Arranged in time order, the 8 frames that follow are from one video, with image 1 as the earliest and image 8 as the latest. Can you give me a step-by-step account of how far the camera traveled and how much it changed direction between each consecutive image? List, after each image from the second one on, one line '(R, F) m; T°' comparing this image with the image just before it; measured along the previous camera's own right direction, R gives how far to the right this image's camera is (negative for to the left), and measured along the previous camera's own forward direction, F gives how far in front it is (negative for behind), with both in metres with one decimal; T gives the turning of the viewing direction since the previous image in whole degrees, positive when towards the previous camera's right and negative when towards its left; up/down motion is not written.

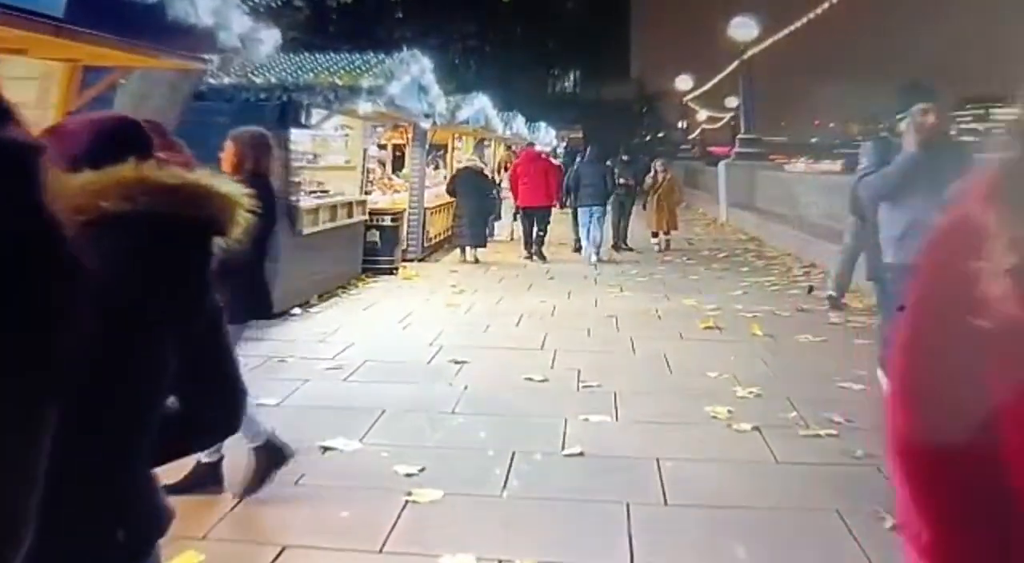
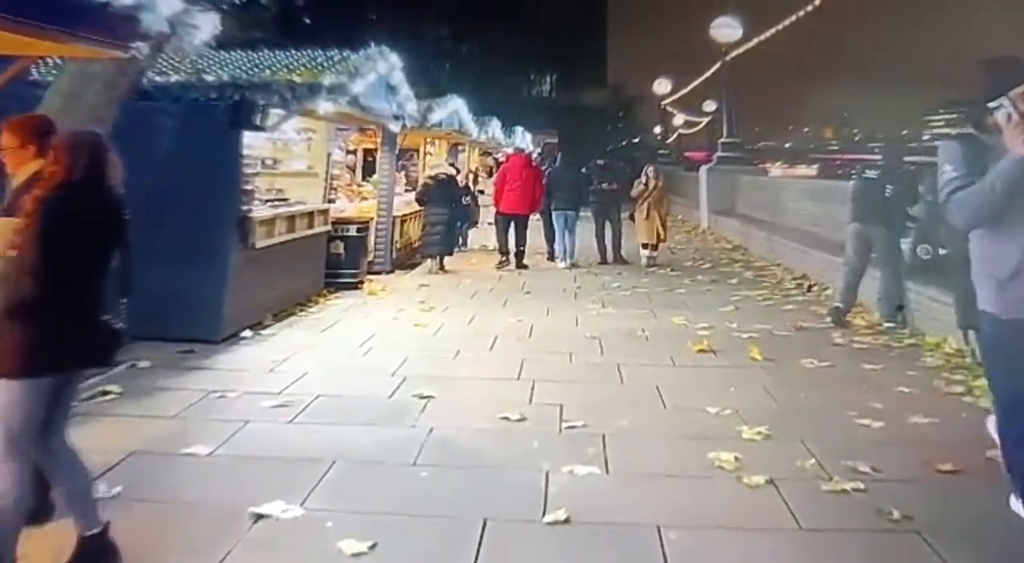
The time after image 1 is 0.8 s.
(0.0, +0.7) m; +1°
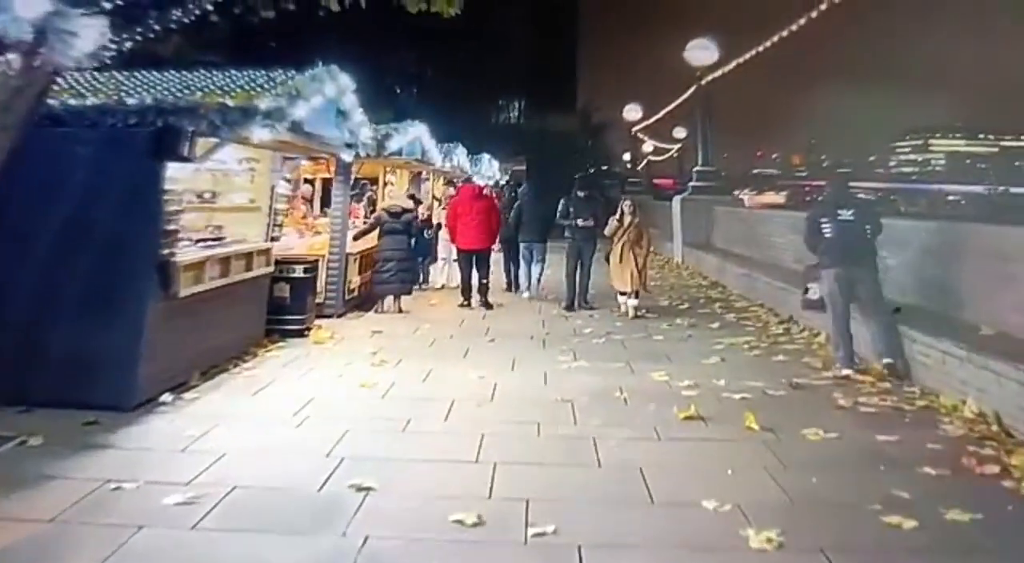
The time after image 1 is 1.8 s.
(0.0, +0.9) m; +1°
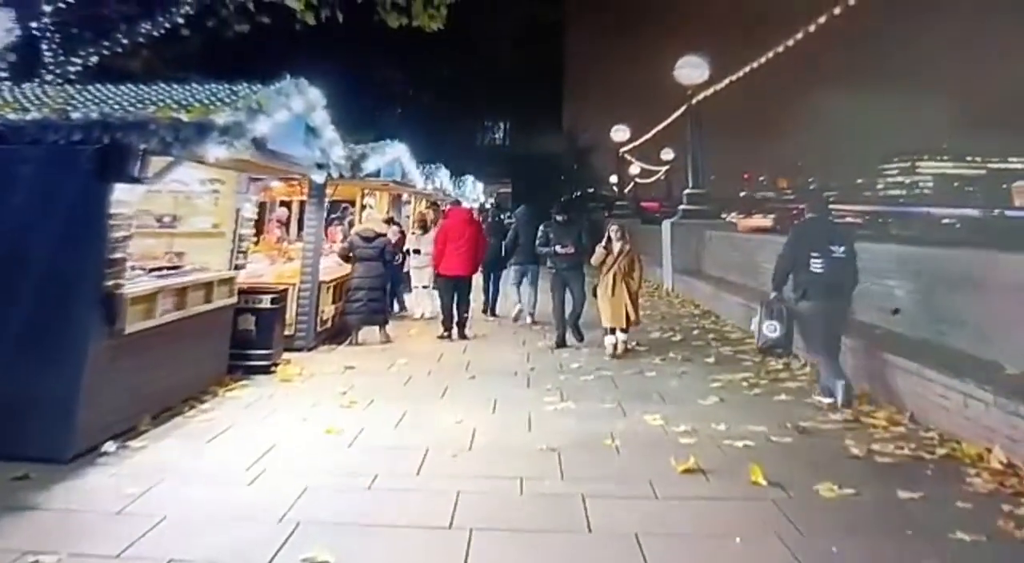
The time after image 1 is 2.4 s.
(0.0, +0.6) m; 0°
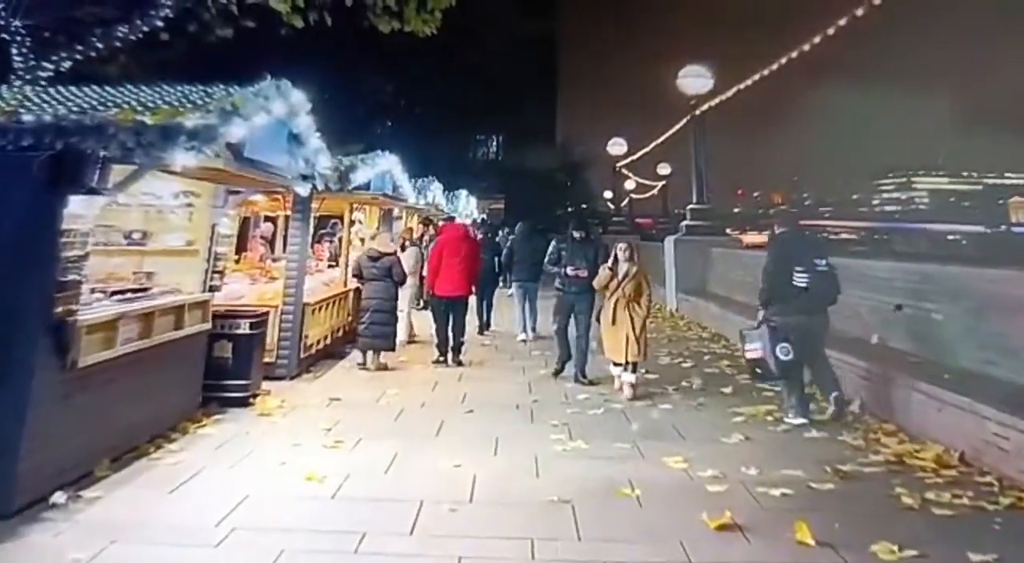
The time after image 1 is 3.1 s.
(0.0, +0.7) m; 0°
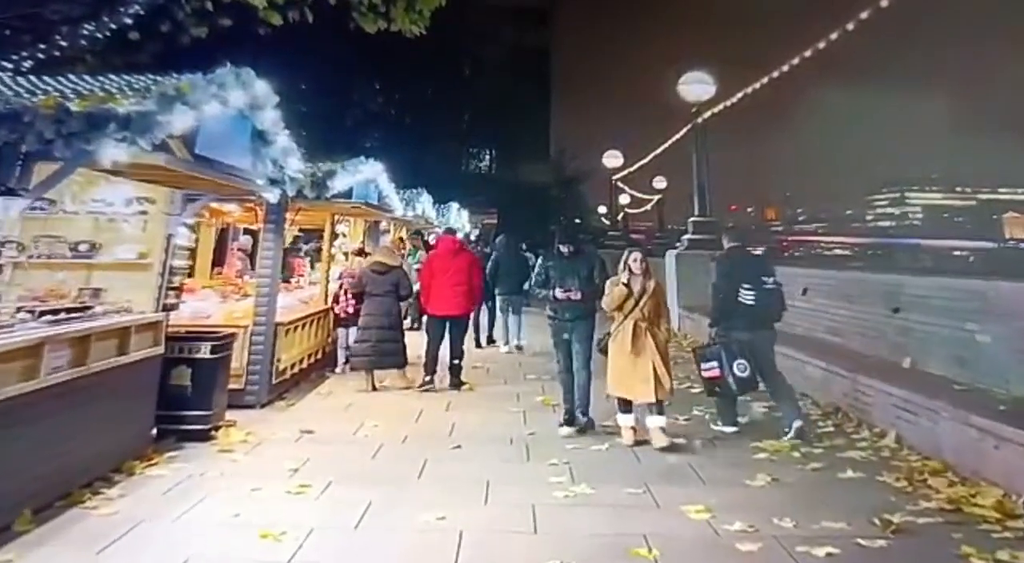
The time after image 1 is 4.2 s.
(0.0, +0.8) m; 0°
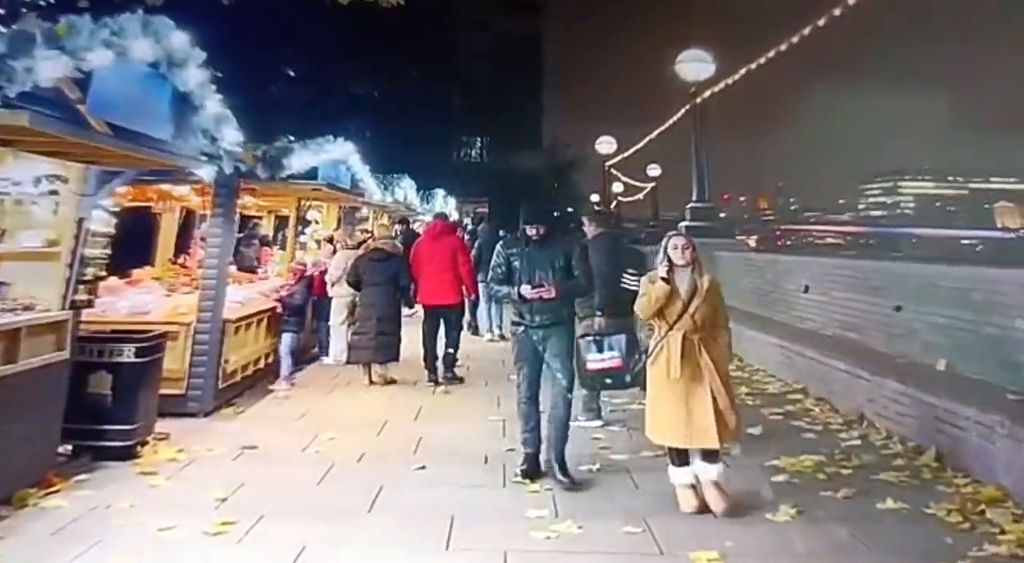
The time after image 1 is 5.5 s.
(+0.1, +1.0) m; 0°
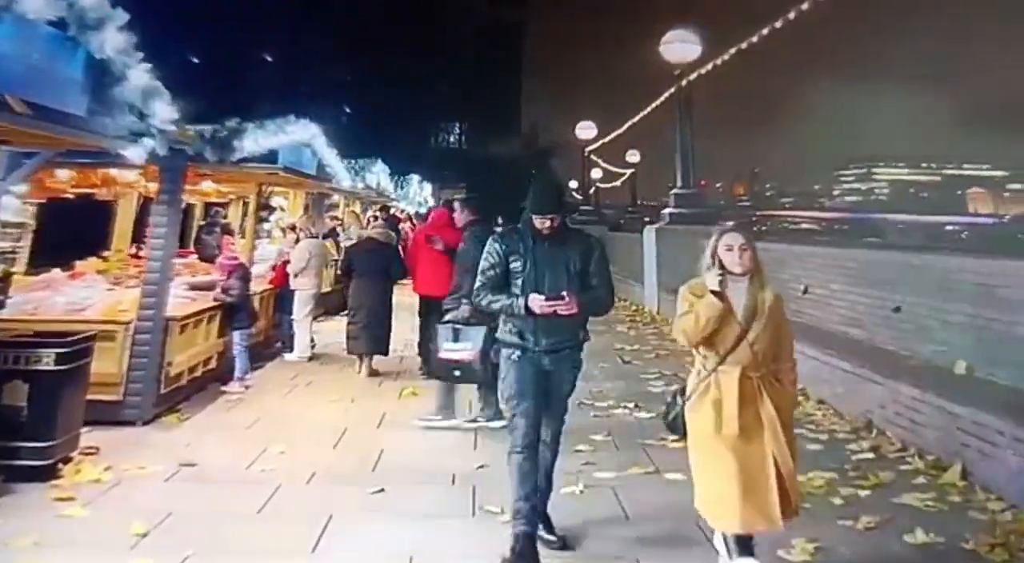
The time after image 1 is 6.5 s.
(0.0, +0.7) m; +1°
